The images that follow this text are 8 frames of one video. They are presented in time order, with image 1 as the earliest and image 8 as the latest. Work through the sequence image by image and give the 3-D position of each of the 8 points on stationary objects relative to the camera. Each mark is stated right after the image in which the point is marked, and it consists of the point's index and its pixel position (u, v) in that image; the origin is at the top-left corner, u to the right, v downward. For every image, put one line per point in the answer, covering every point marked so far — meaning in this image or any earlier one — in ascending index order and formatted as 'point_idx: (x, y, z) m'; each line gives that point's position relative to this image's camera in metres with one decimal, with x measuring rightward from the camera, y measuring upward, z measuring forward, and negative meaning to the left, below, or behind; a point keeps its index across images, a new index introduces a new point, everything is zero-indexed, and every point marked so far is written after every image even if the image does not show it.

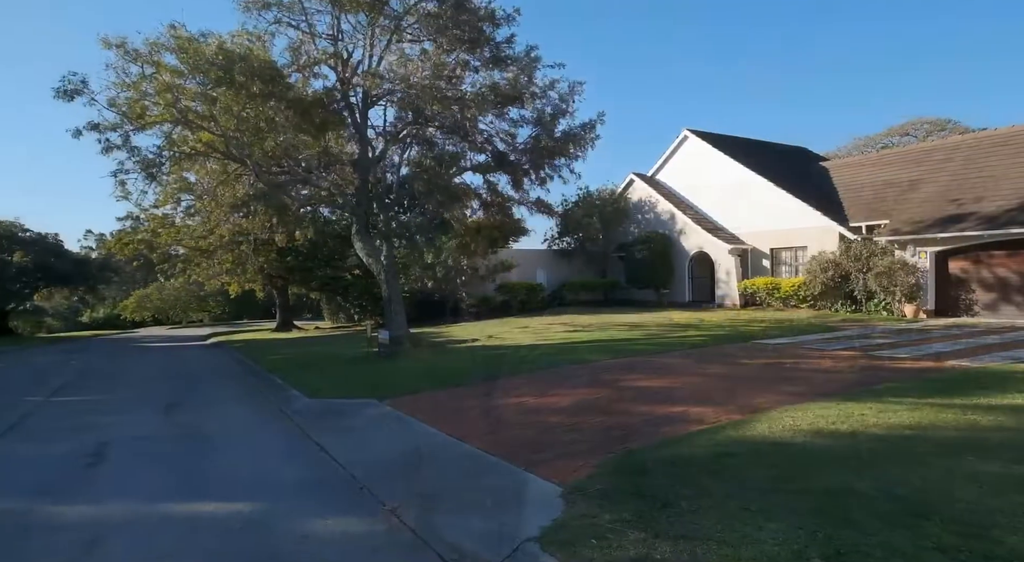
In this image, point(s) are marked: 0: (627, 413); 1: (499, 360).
0: (+1.5, -1.7, +8.1) m
1: (-0.3, -1.6, +12.6) m
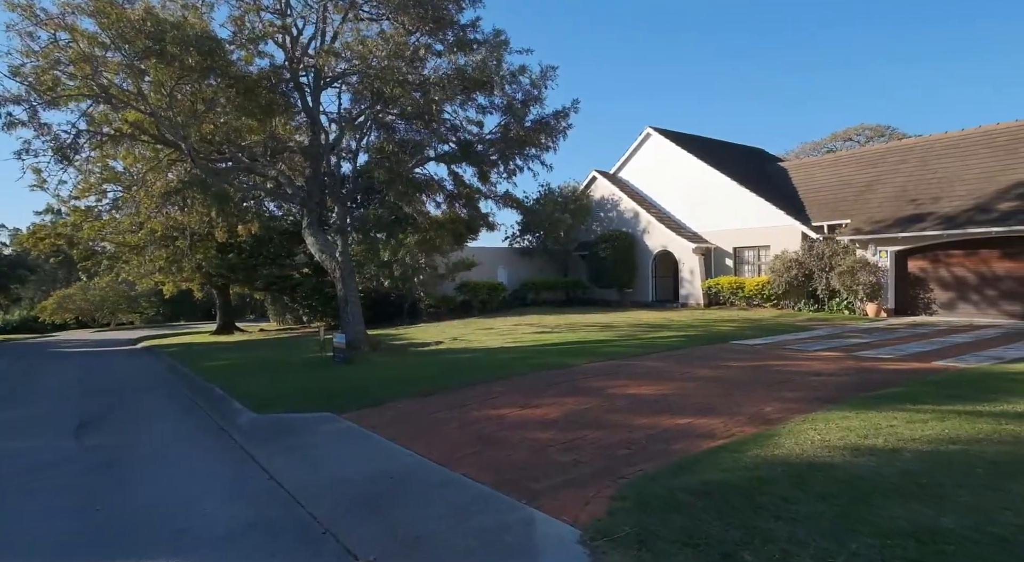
0: (+1.3, -1.7, +7.2) m
1: (-0.8, -1.6, +11.5) m
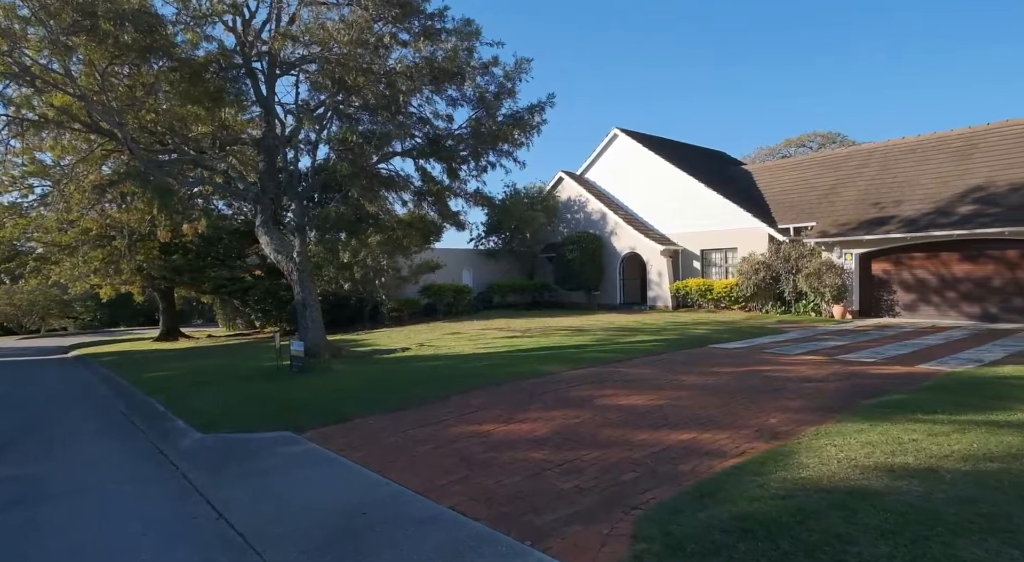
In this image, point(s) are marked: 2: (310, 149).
0: (+1.2, -1.7, +6.5) m
1: (-1.2, -1.6, +10.7) m
2: (-4.5, +3.0, +13.7) m
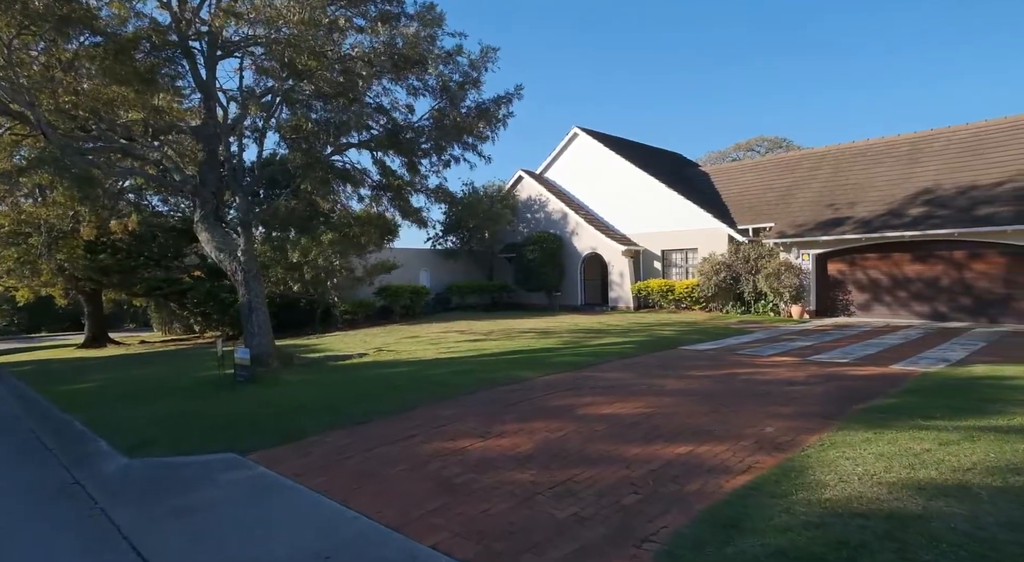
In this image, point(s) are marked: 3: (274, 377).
0: (+1.0, -1.7, +5.9) m
1: (-1.7, -1.6, +9.9) m
2: (-5.3, +3.0, +12.6) m
3: (-4.2, -1.7, +10.8) m
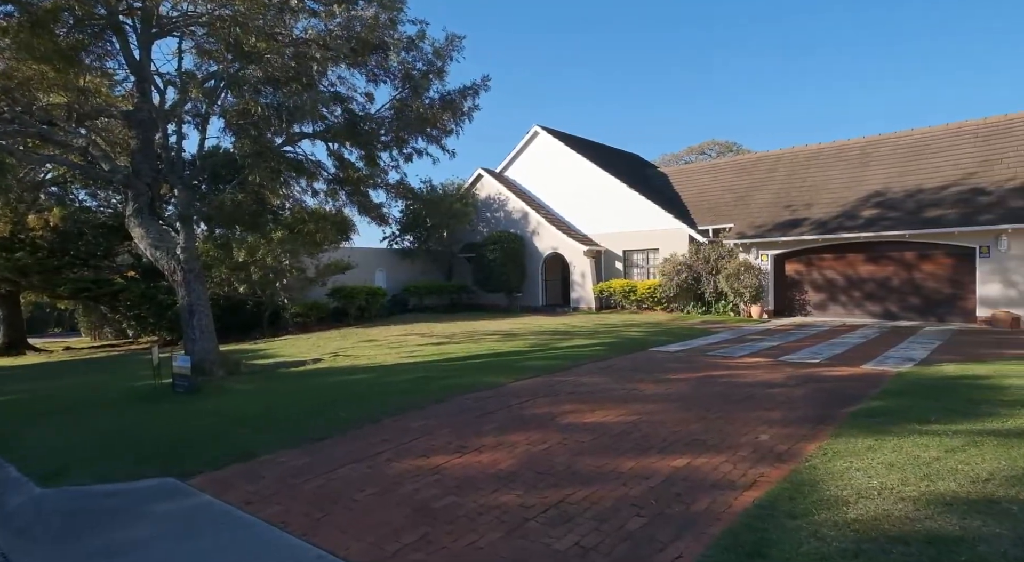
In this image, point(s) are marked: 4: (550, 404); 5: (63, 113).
0: (+0.9, -1.7, +5.3) m
1: (-2.2, -1.6, +9.1) m
2: (-5.9, +3.0, +11.6) m
3: (-4.7, -1.7, +9.8) m
4: (+0.5, -1.6, +7.9) m
5: (-8.0, +3.1, +11.2) m
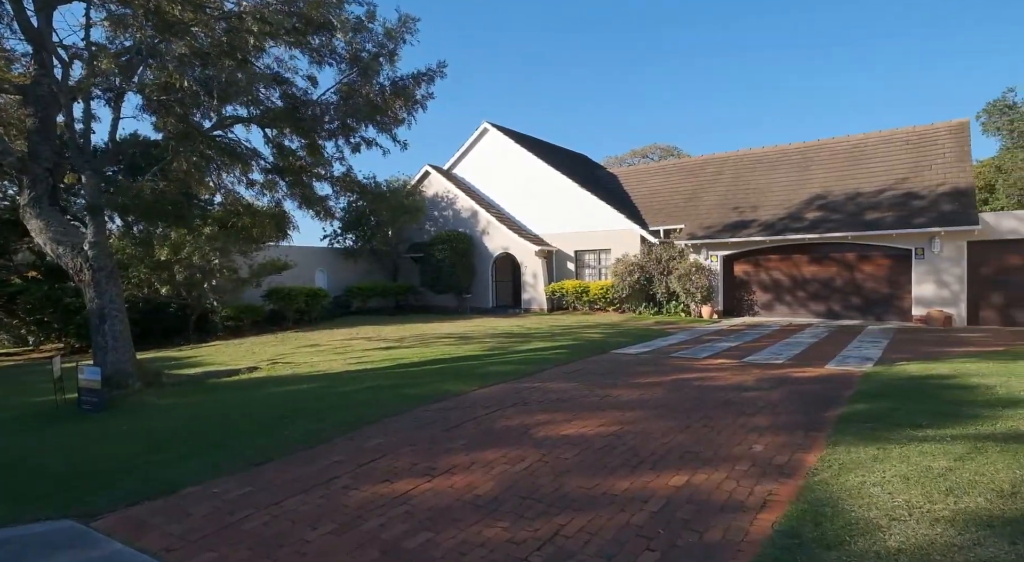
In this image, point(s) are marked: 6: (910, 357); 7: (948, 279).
0: (+0.7, -1.7, +4.7) m
1: (-2.7, -1.6, +8.2) m
2: (-6.6, +3.0, +10.3) m
3: (-5.2, -1.7, +8.7) m
4: (+0.1, -1.6, +7.2) m
5: (-8.7, +3.1, +9.7) m
6: (+8.1, -1.5, +12.6) m
7: (+13.6, 0.0, +19.3) m
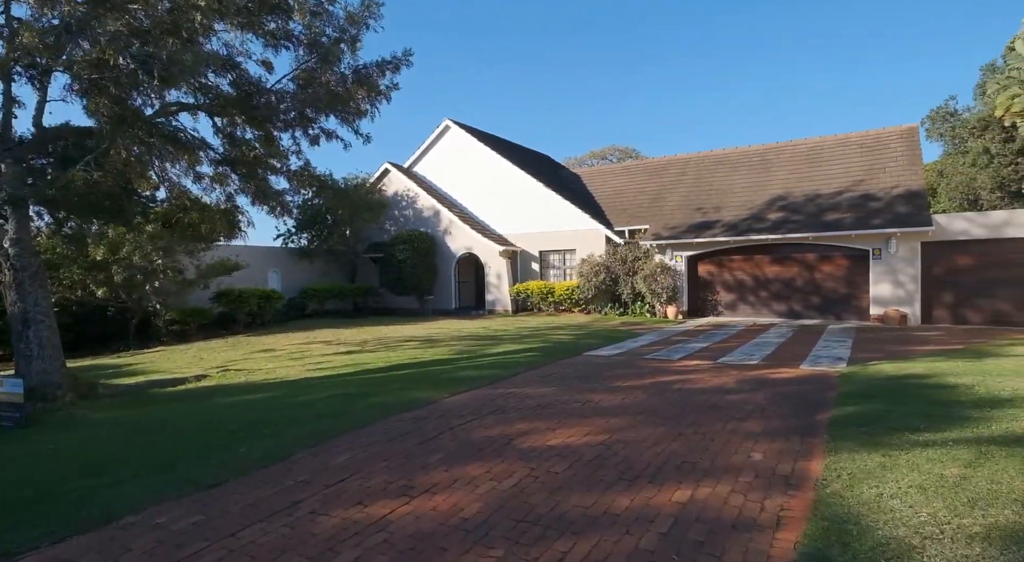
0: (+0.7, -1.6, +4.2) m
1: (-3.0, -1.6, +7.5) m
2: (-7.1, +3.0, +9.3) m
3: (-5.5, -1.7, +7.8) m
4: (-0.1, -1.5, +6.7) m
5: (-9.1, +3.0, +8.6) m
6: (+7.5, -1.5, +12.6) m
7: (+12.5, +0.1, +19.7) m
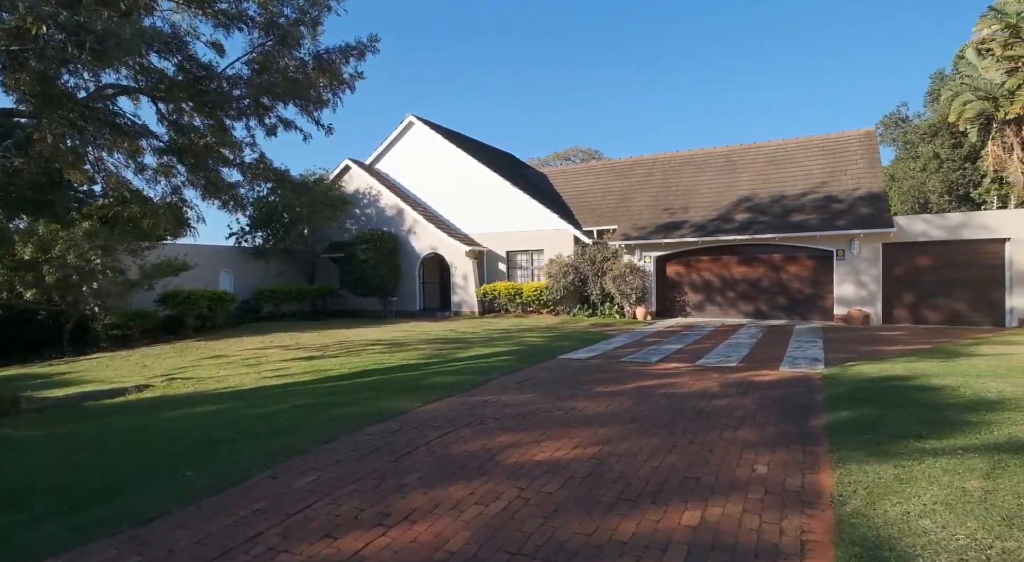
0: (+0.6, -1.6, +3.7) m
1: (-3.2, -1.6, +6.7) m
2: (-7.4, +3.0, +8.4) m
3: (-5.8, -1.7, +6.9) m
4: (-0.3, -1.5, +6.1) m
5: (-9.4, +3.0, +7.4) m
6: (+6.9, -1.5, +12.5) m
7: (+11.5, 0.0, +19.9) m
